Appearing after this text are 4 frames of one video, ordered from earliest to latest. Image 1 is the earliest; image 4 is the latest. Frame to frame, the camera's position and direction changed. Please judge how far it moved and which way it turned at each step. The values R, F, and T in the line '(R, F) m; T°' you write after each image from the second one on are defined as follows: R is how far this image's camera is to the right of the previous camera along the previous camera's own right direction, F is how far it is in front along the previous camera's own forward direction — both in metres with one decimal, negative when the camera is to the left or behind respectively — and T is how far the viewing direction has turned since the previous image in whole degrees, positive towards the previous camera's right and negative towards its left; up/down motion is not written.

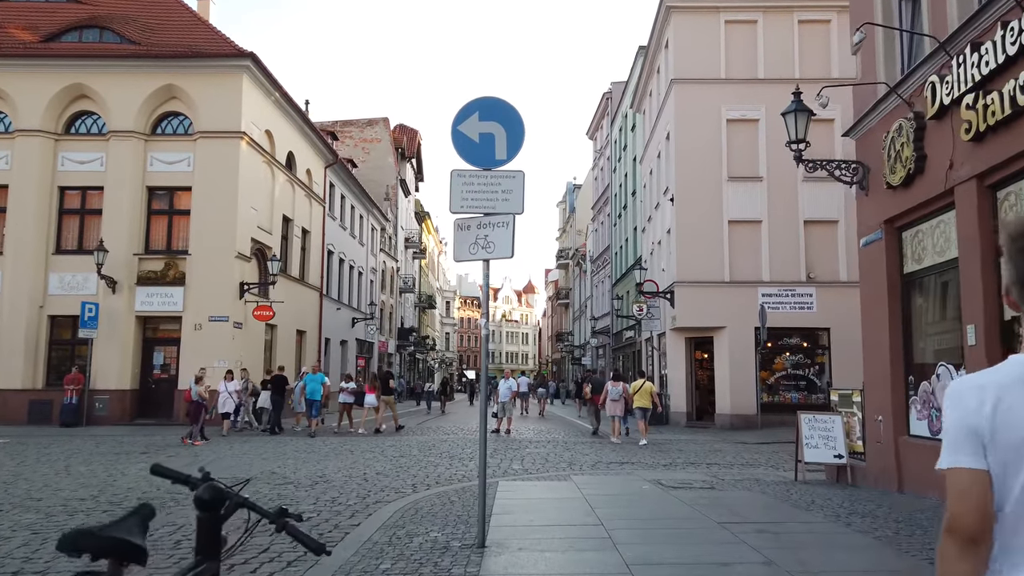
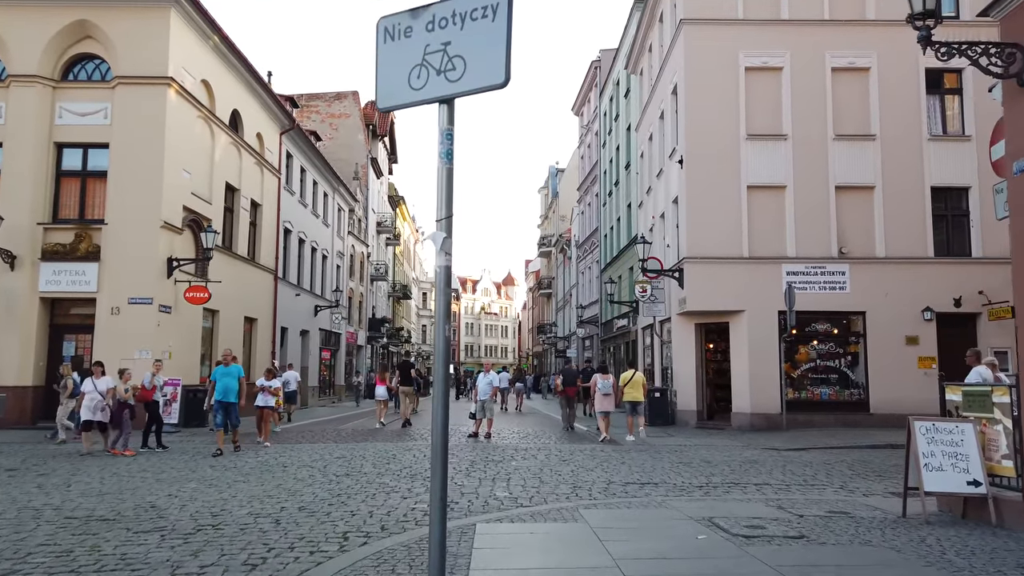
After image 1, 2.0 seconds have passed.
(-0.1, +3.7) m; +2°
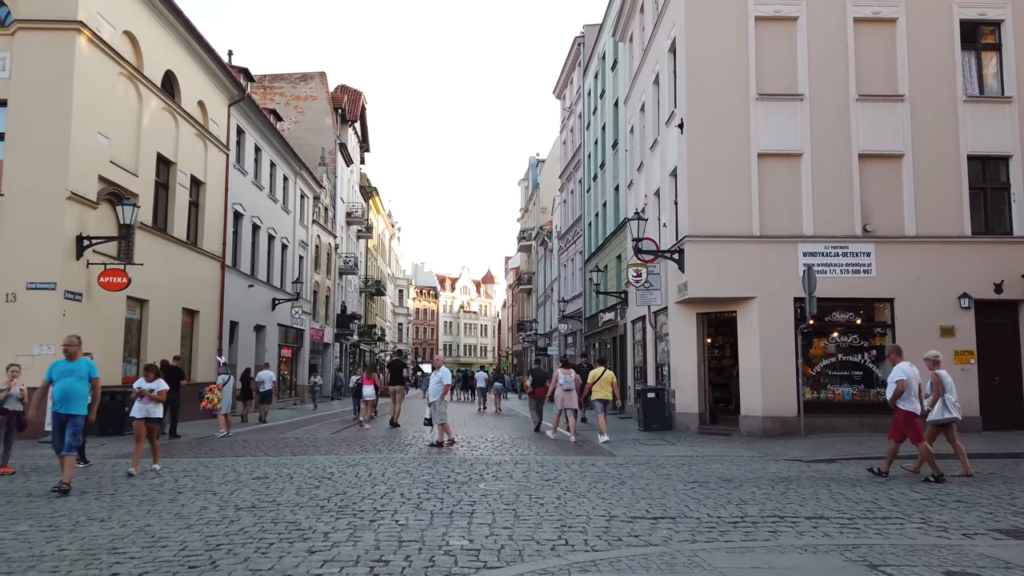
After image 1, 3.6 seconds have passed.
(+0.2, +2.9) m; +1°
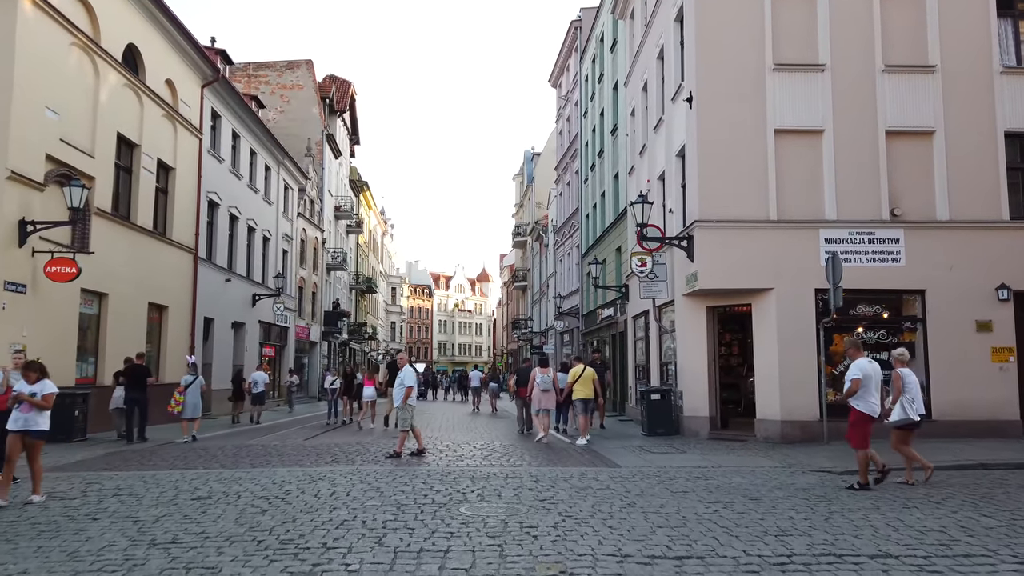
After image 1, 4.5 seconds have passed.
(+0.1, +1.7) m; 0°
